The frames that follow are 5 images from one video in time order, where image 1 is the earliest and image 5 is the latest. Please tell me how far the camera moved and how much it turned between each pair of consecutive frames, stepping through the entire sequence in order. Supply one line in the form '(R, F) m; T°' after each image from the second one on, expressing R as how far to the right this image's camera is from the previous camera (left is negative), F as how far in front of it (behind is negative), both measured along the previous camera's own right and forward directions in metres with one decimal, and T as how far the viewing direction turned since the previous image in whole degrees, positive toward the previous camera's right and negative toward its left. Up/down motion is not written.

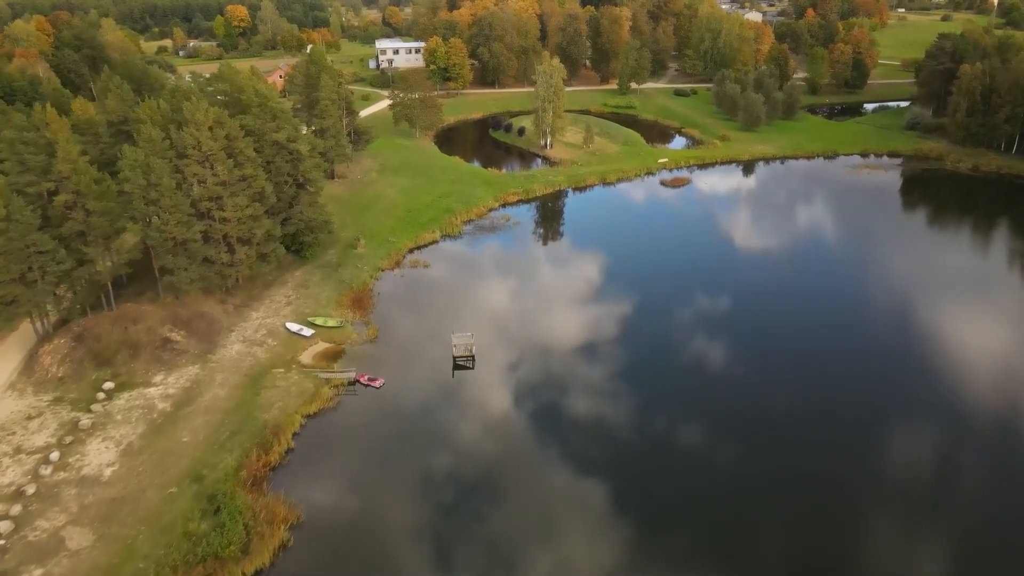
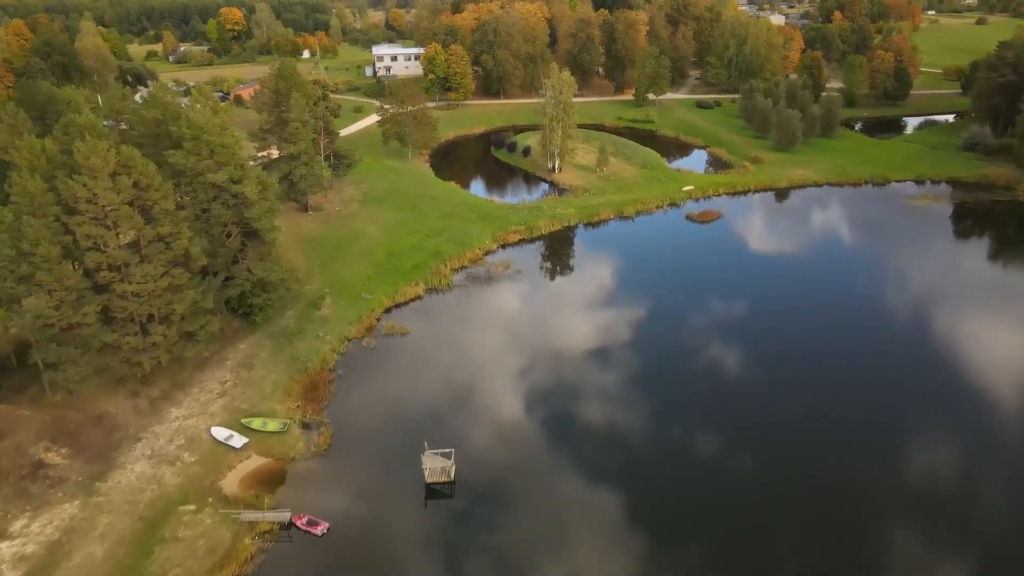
(+0.3, +5.3) m; -1°
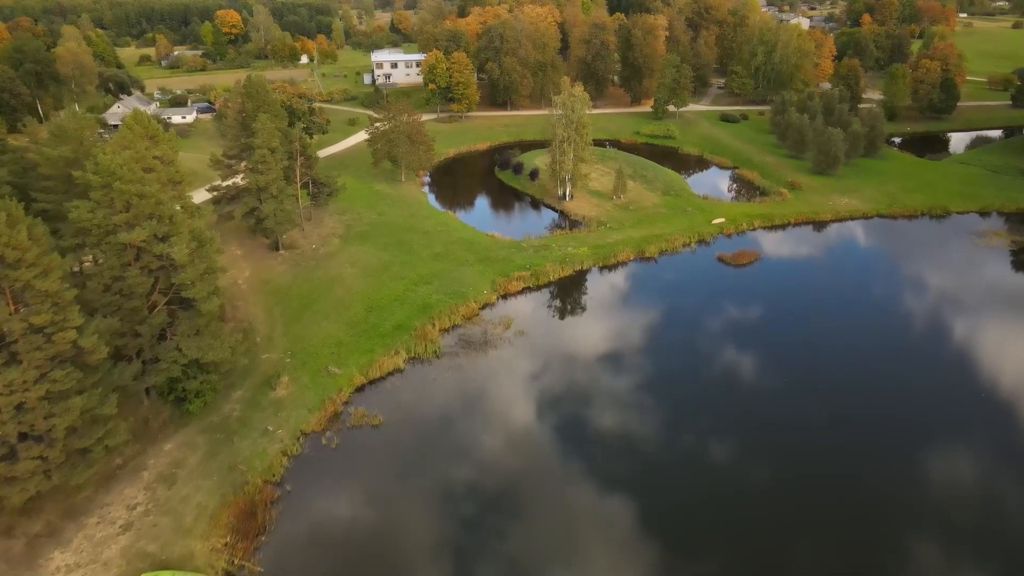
(+0.2, +4.6) m; -1°
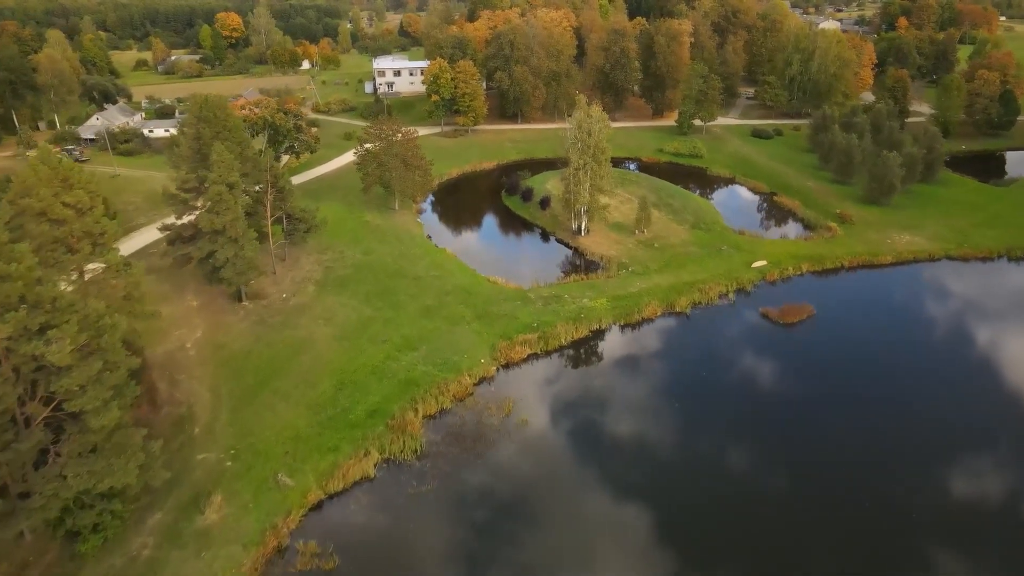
(+0.3, +4.5) m; -1°
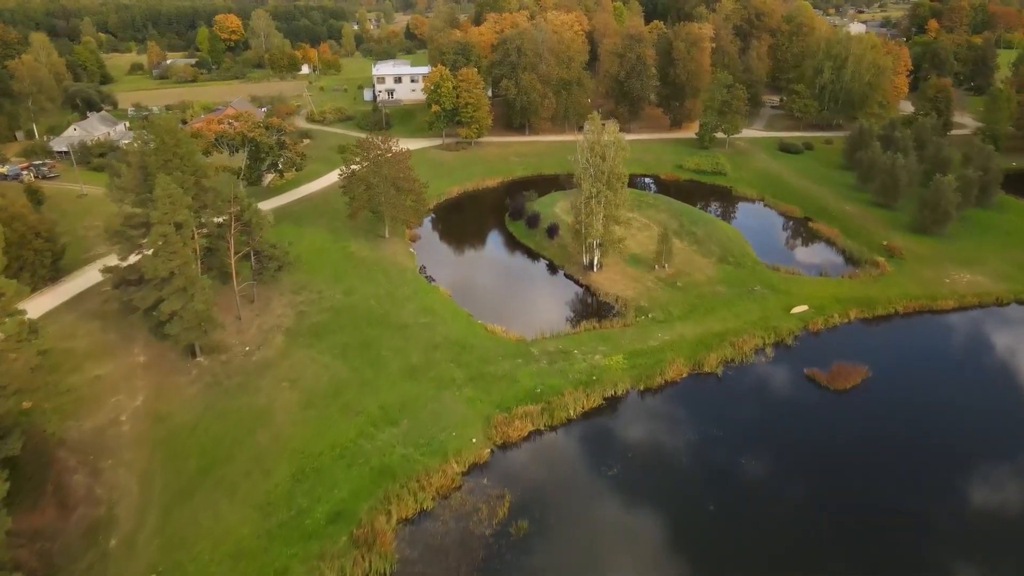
(+0.2, +3.6) m; -1°
